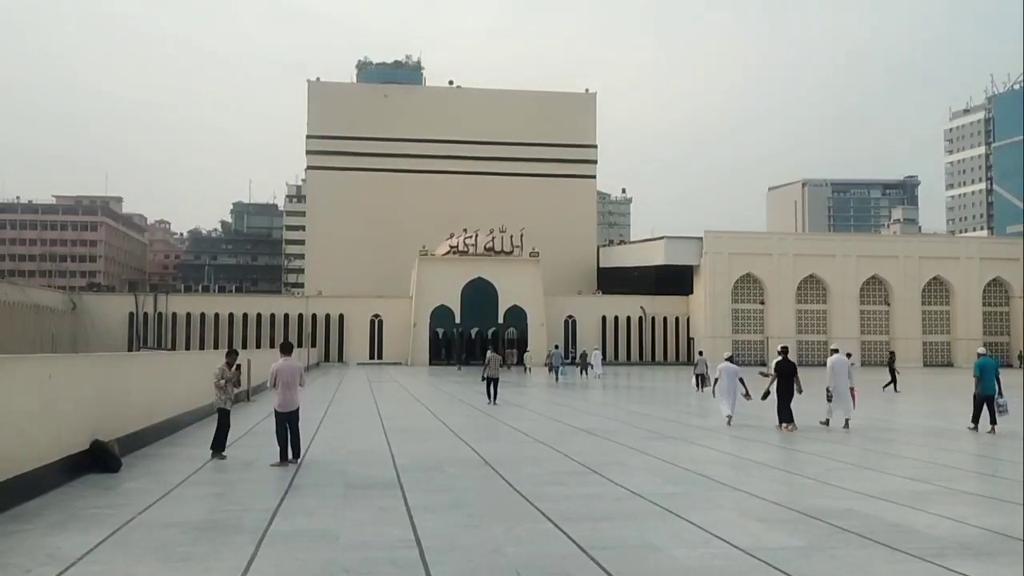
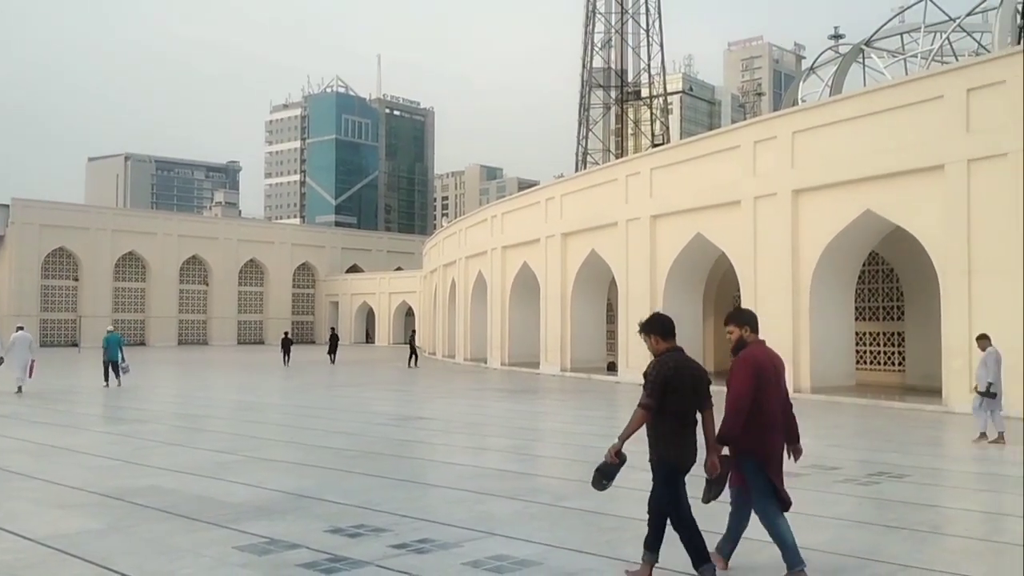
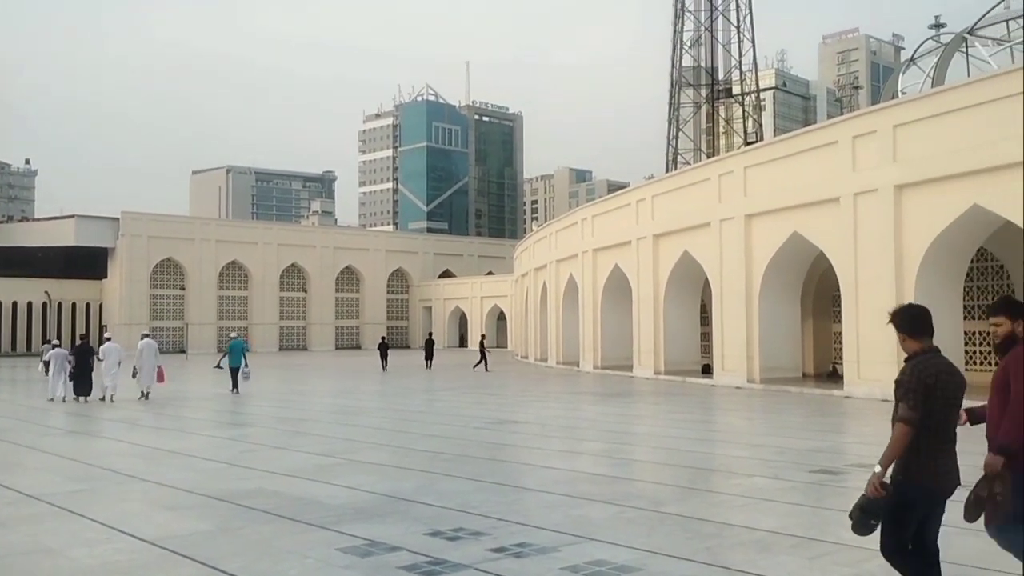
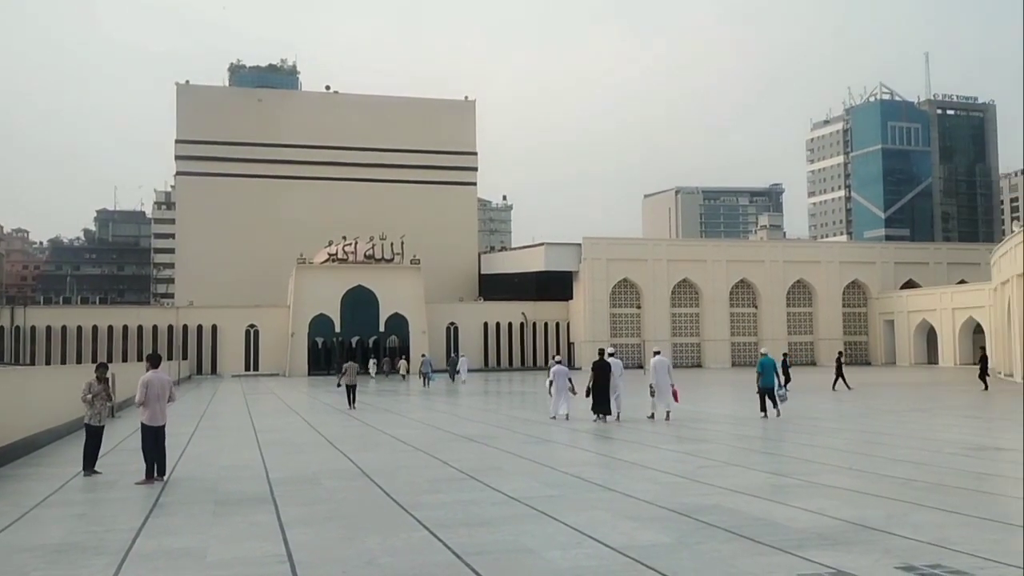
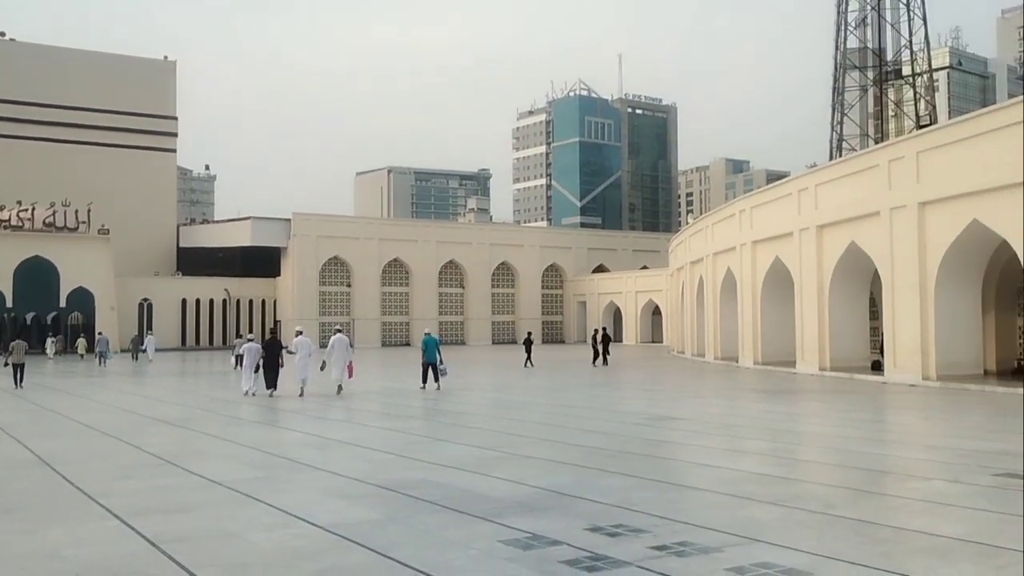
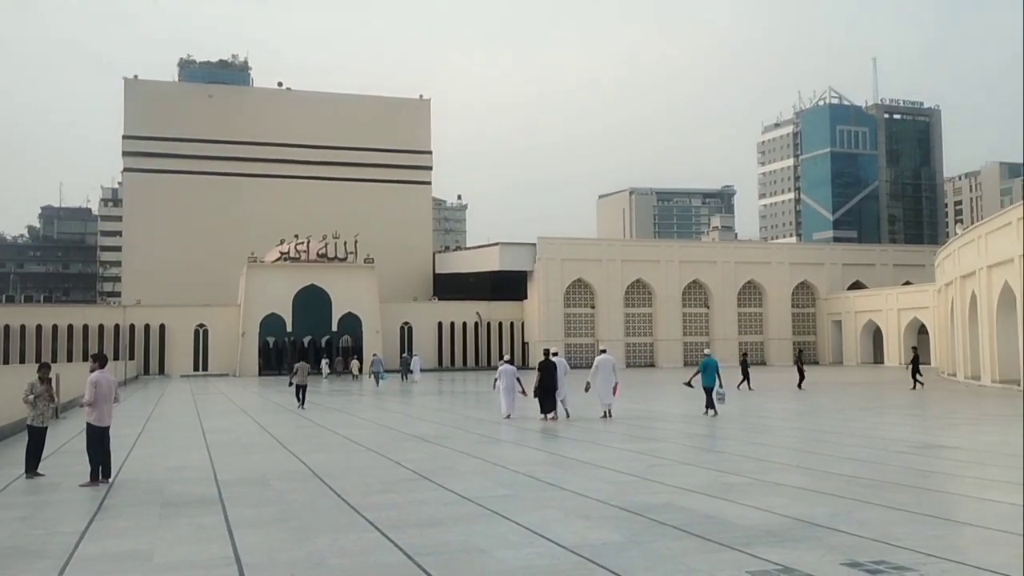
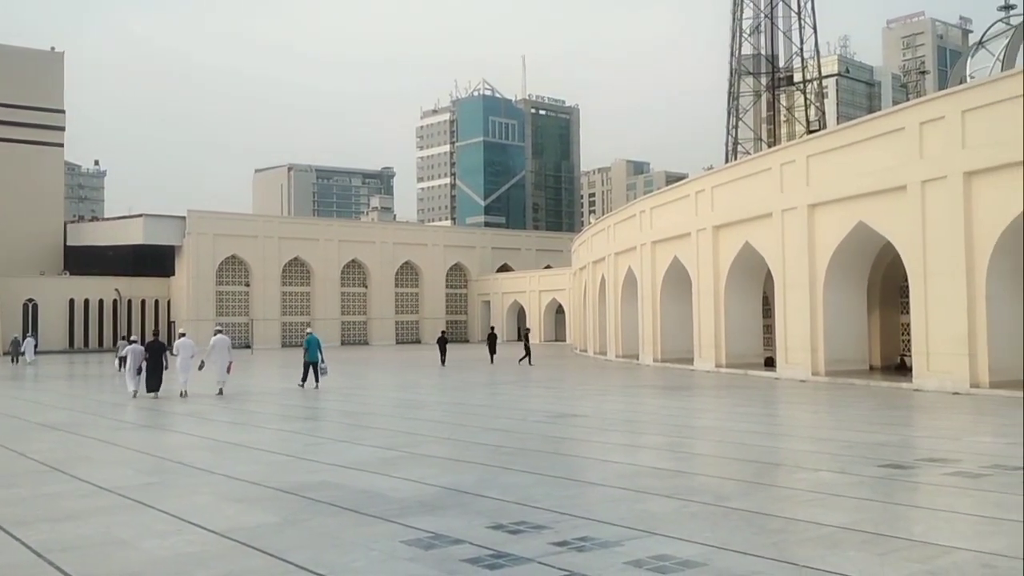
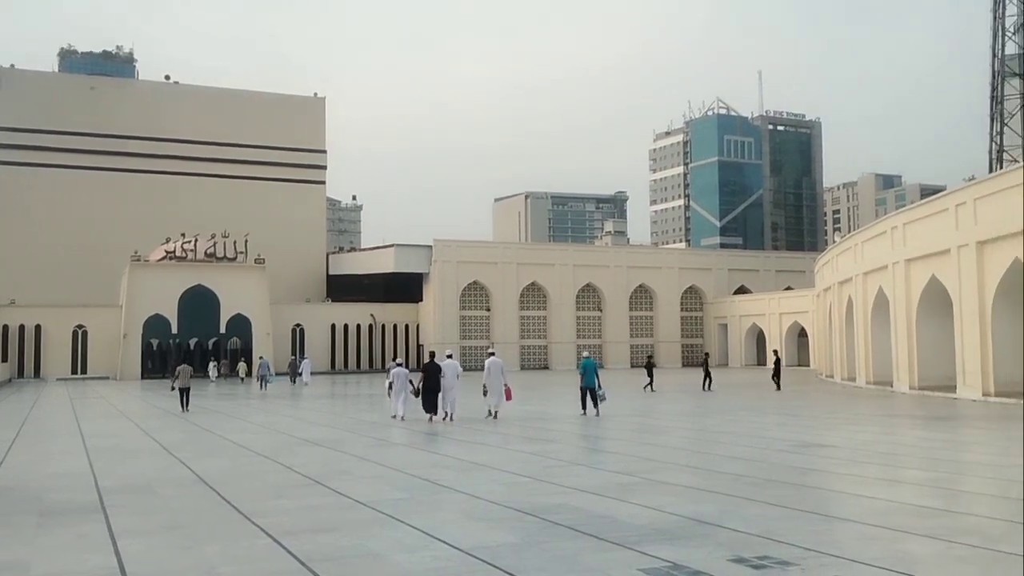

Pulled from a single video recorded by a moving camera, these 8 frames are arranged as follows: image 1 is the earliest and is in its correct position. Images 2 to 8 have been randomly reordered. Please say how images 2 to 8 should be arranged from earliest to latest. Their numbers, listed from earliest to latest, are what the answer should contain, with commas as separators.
4, 6, 8, 5, 7, 3, 2
